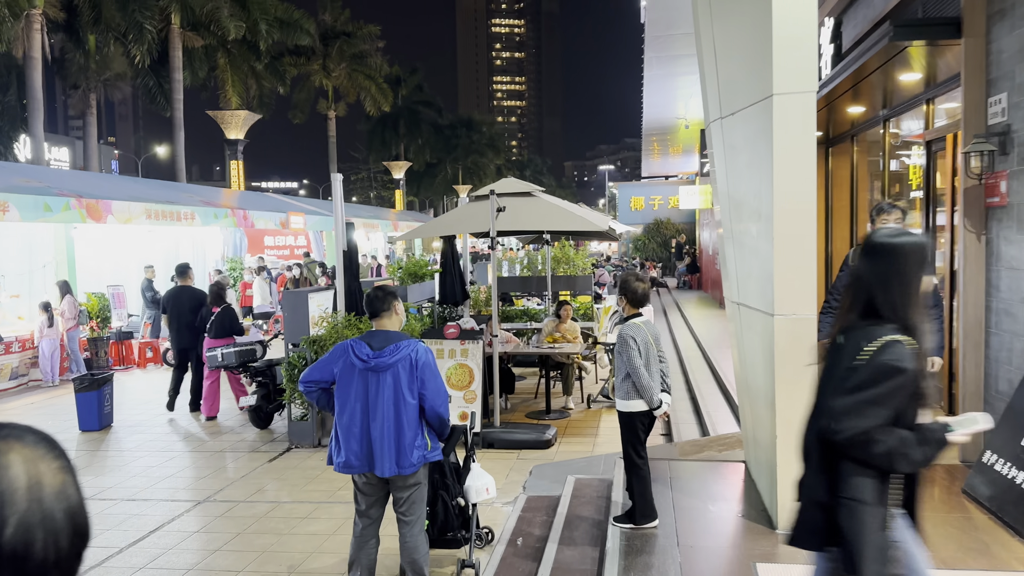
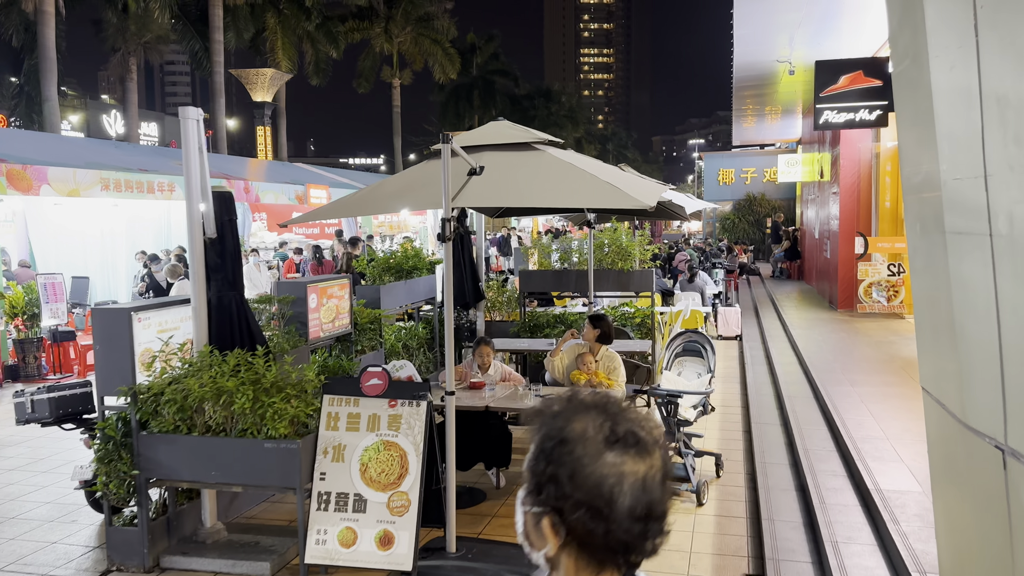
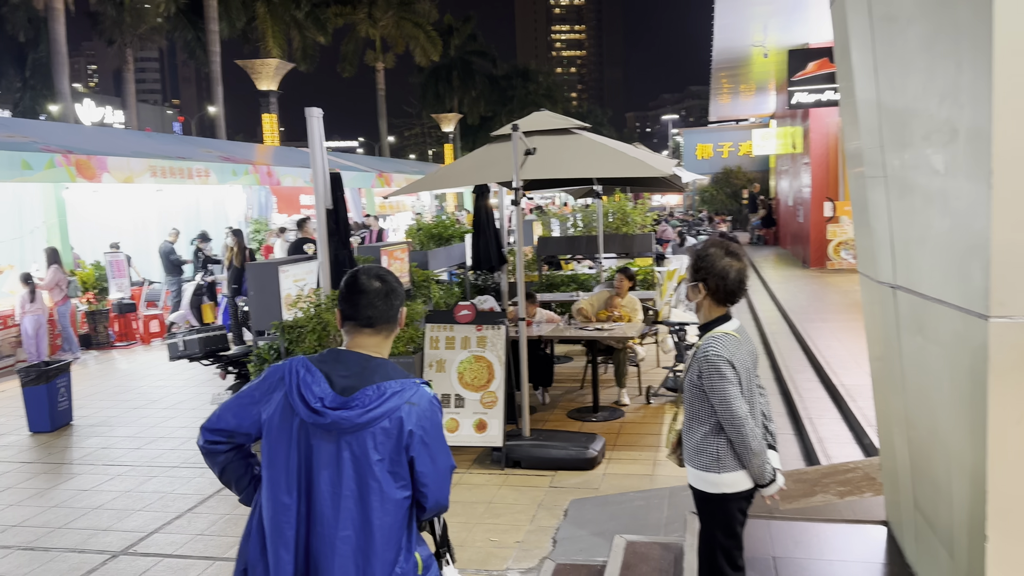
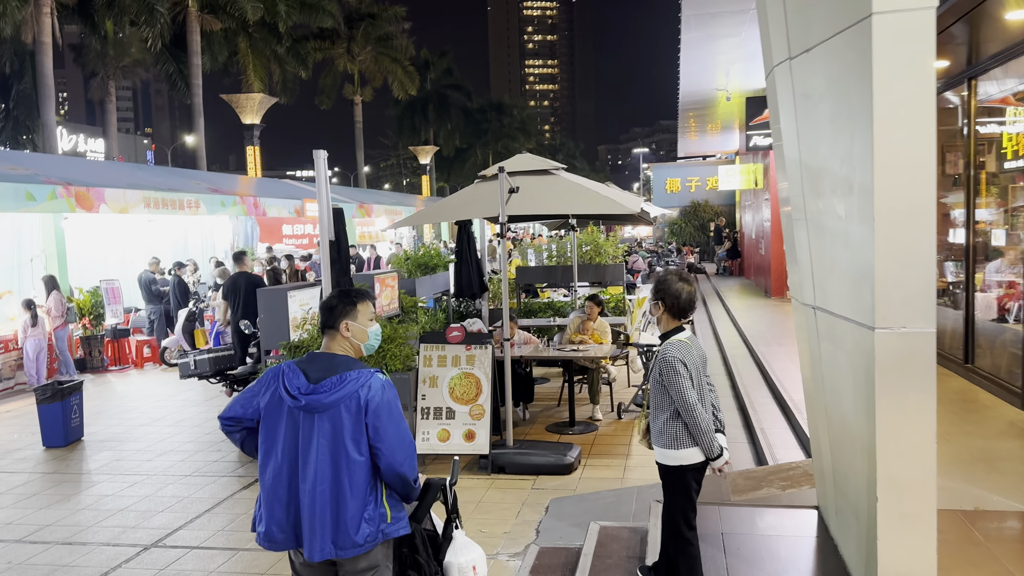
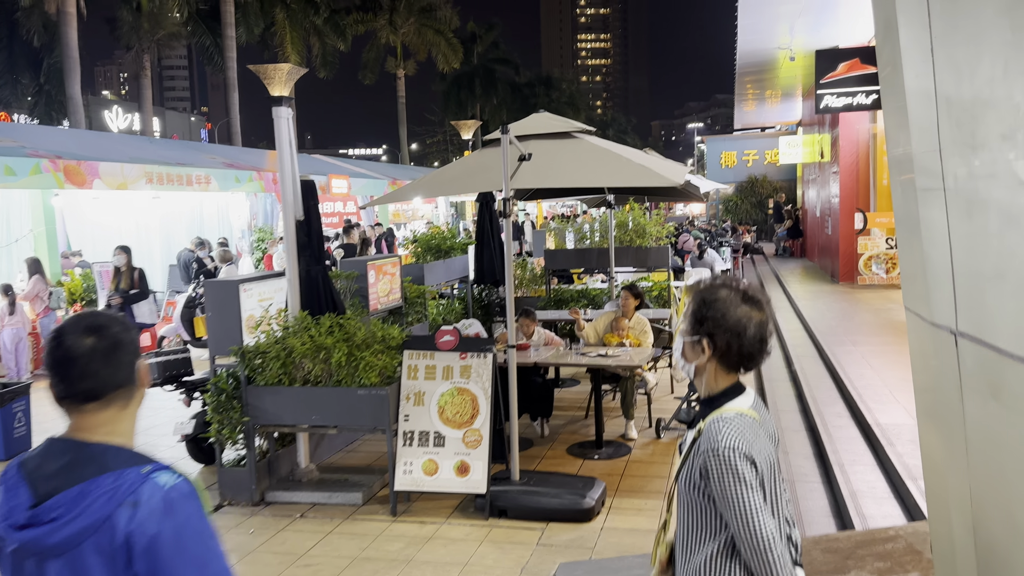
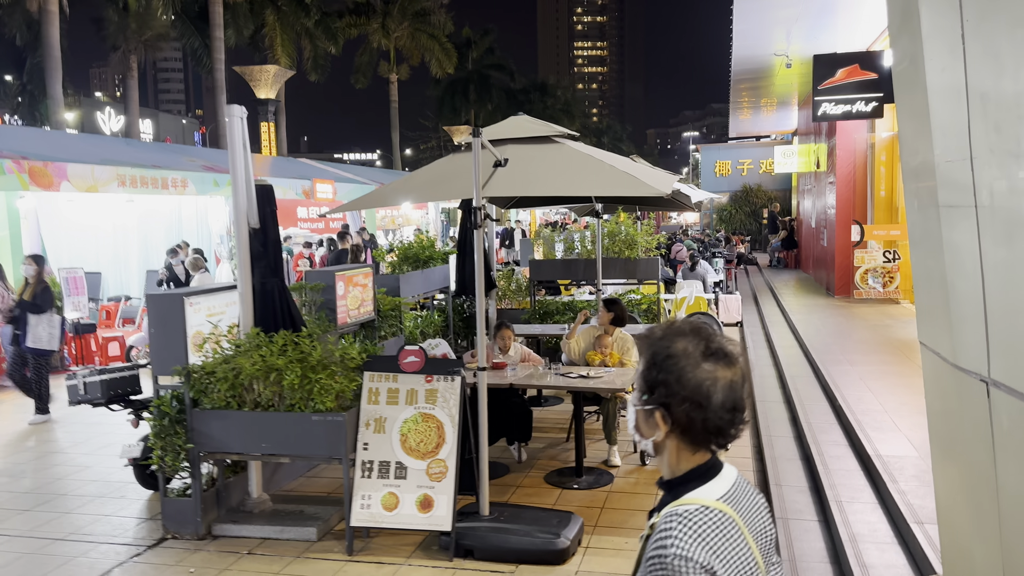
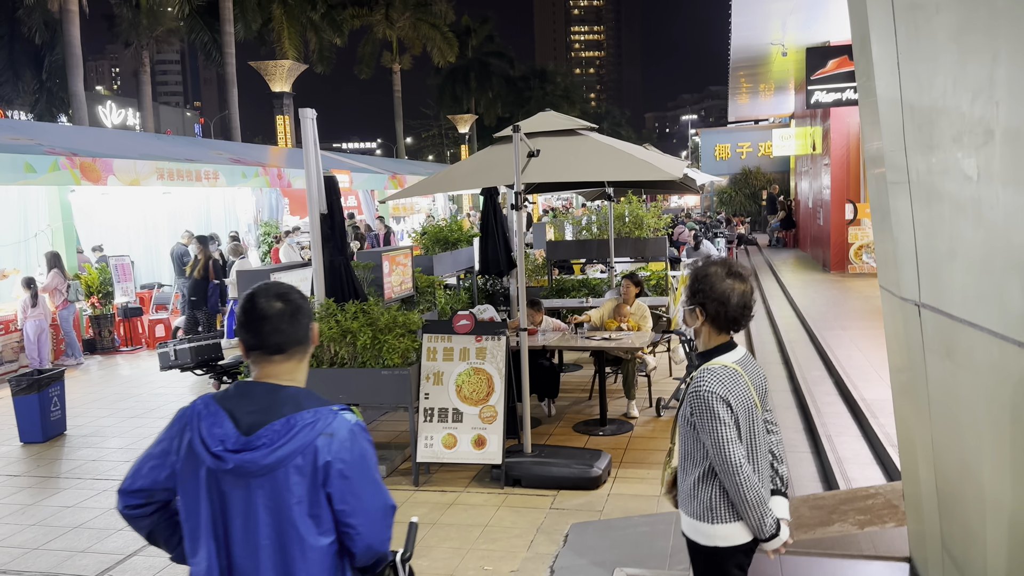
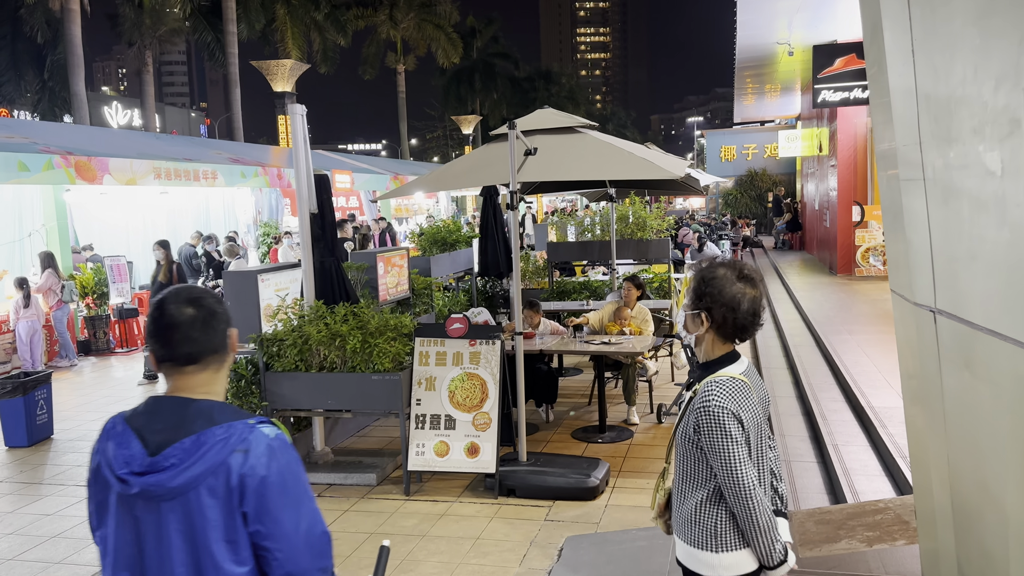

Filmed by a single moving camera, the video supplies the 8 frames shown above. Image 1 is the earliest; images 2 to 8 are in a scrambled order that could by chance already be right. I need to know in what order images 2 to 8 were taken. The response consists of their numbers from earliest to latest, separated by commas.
4, 3, 7, 8, 5, 6, 2
